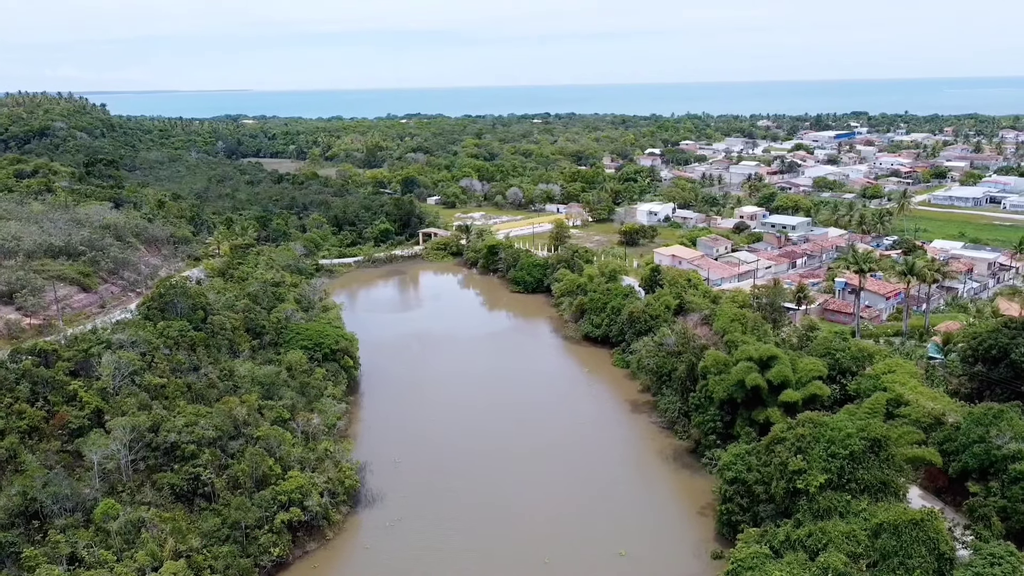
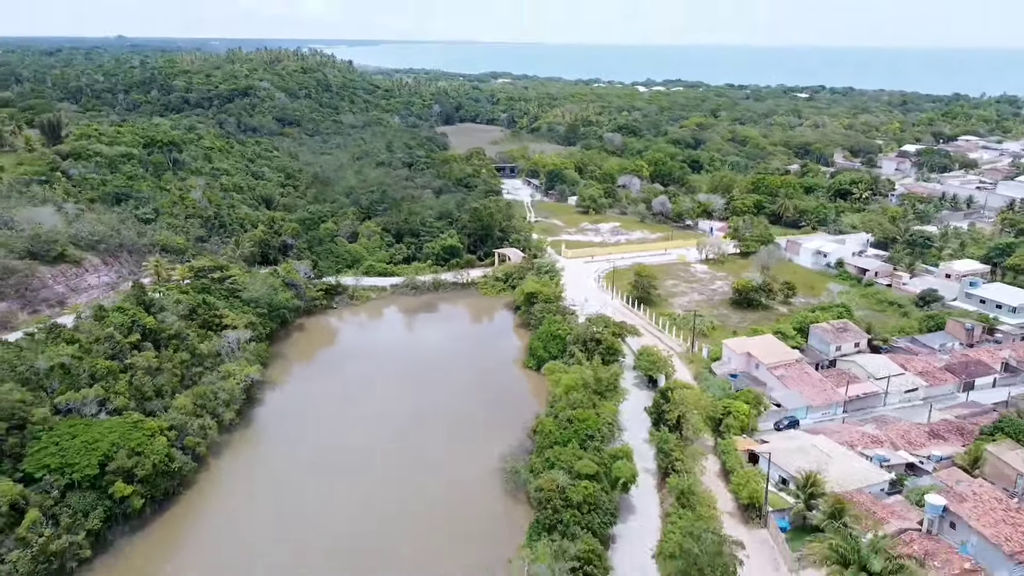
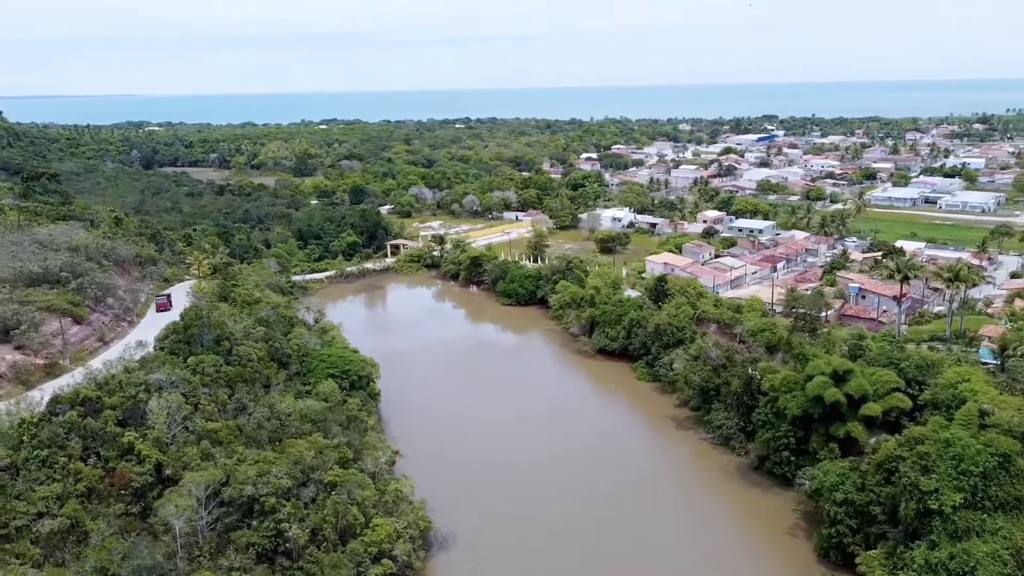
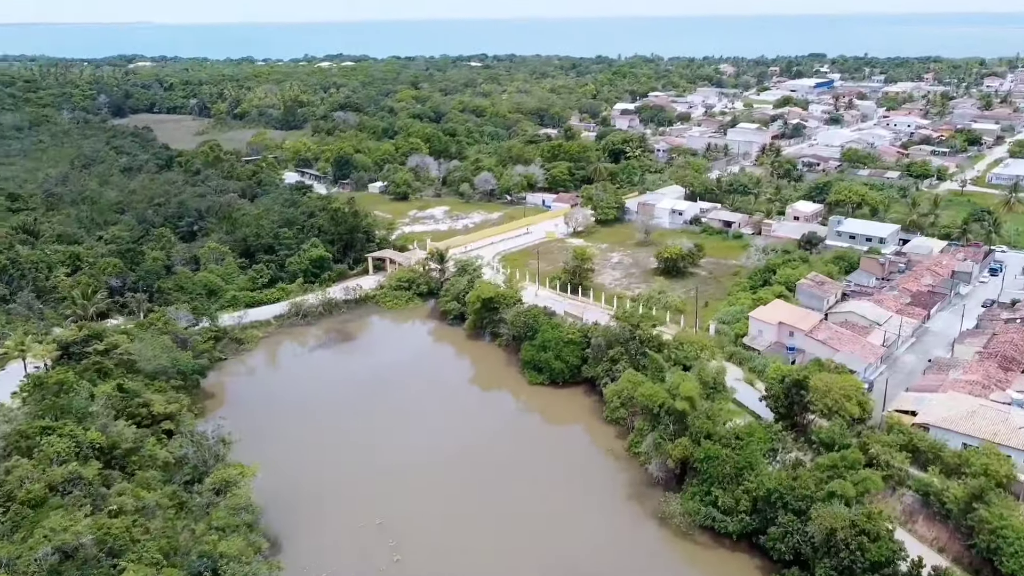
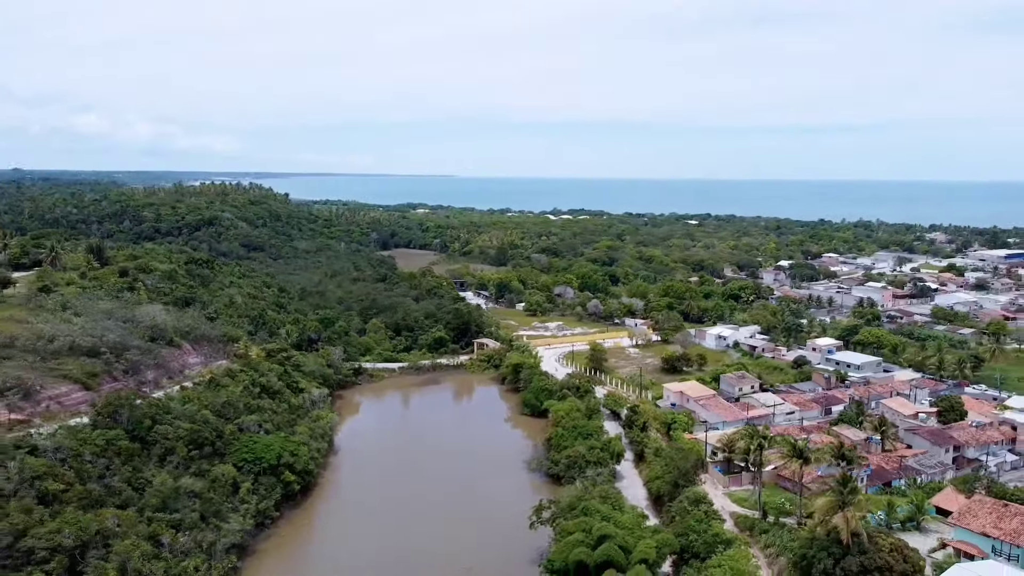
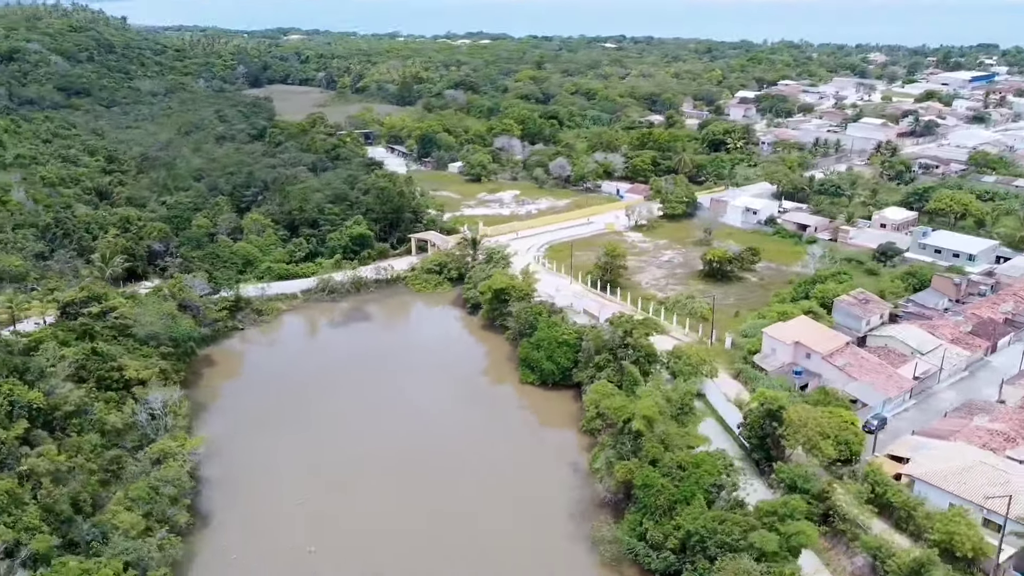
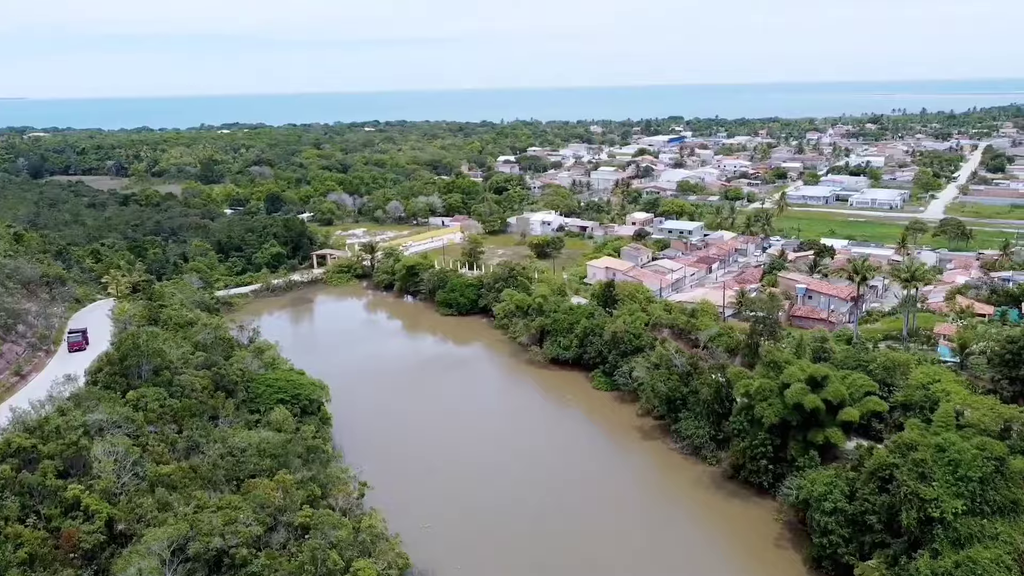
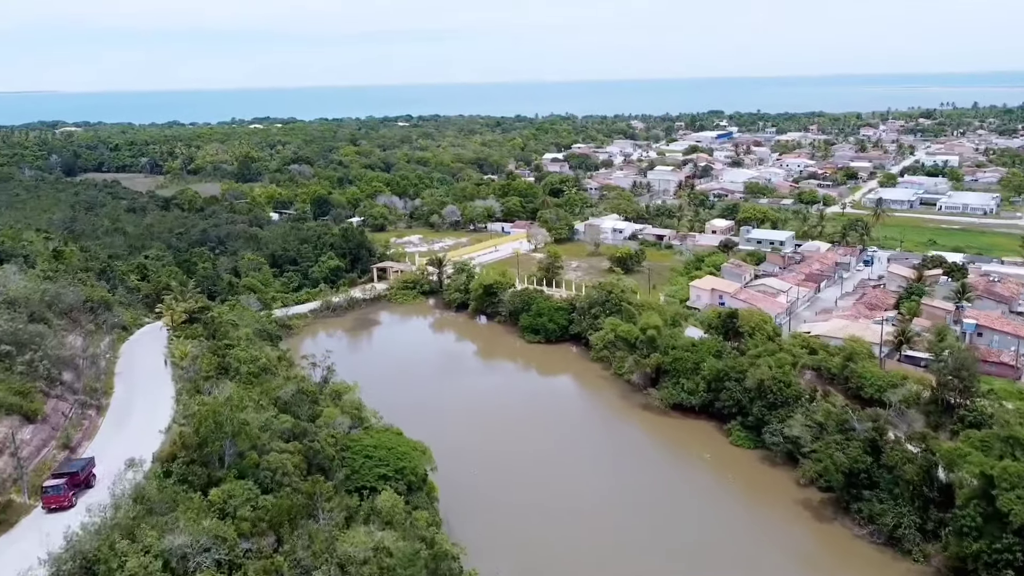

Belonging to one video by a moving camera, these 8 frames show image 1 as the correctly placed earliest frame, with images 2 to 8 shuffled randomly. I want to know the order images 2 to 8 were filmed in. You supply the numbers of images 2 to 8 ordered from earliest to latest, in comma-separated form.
3, 7, 8, 4, 6, 2, 5
